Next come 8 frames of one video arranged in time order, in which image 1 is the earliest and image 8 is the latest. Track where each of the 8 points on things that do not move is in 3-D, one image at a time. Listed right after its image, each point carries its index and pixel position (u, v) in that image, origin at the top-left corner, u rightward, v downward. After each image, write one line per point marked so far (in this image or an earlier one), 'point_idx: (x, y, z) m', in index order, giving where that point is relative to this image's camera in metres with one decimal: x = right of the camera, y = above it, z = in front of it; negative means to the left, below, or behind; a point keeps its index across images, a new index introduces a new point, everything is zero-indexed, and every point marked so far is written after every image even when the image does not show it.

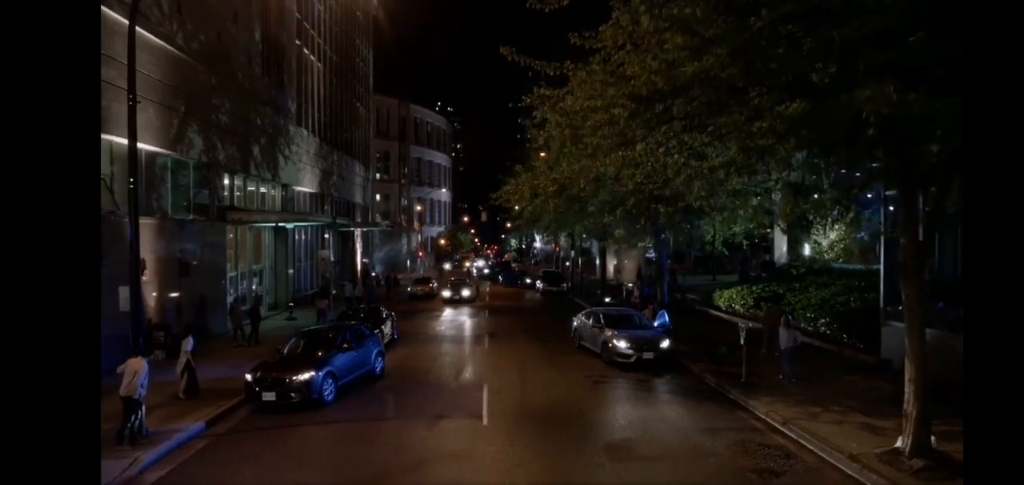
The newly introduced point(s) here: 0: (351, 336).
0: (-3.5, -1.8, +19.0) m
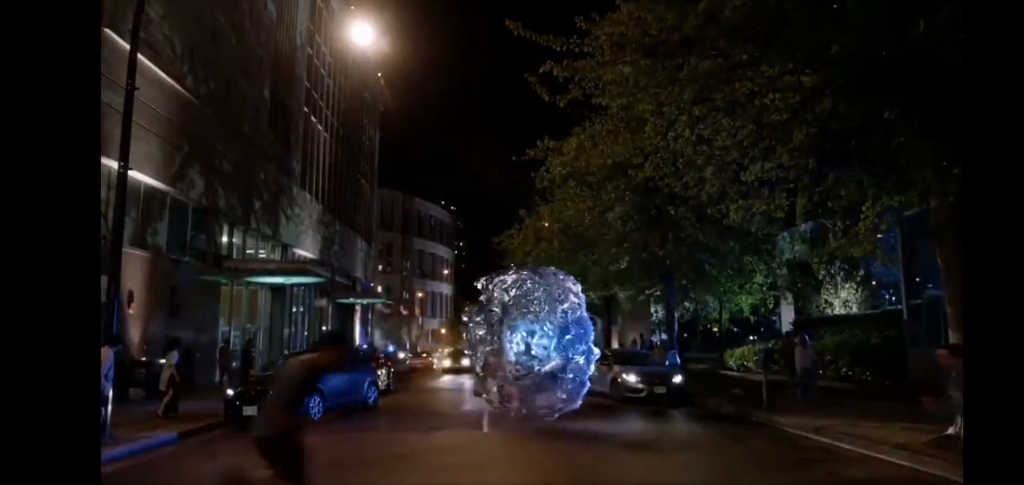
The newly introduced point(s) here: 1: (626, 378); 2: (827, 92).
0: (-3.4, -2.3, +17.9) m
1: (+2.7, -3.0, +20.1) m
2: (+4.0, +1.9, +11.5) m
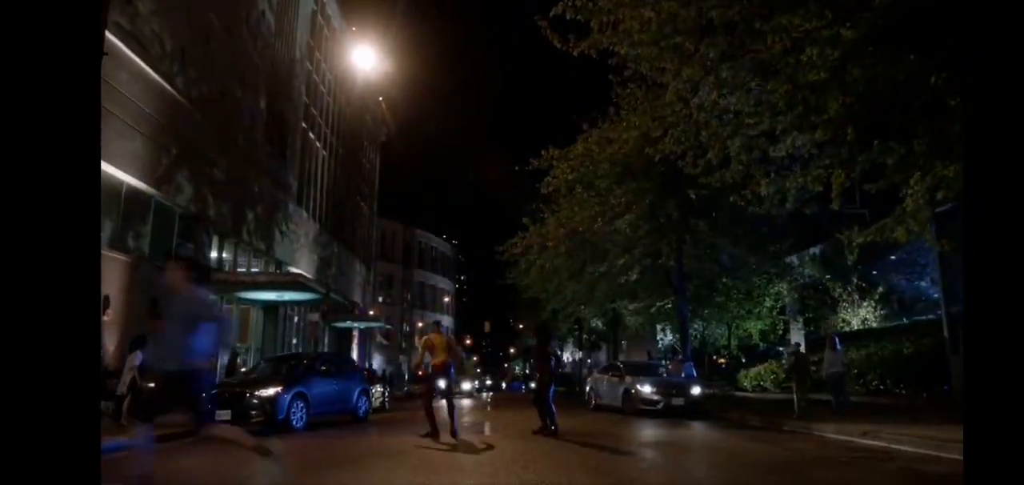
0: (-3.4, -2.2, +16.5) m
1: (+2.7, -3.1, +18.7) m
2: (+4.1, +2.2, +10.2) m
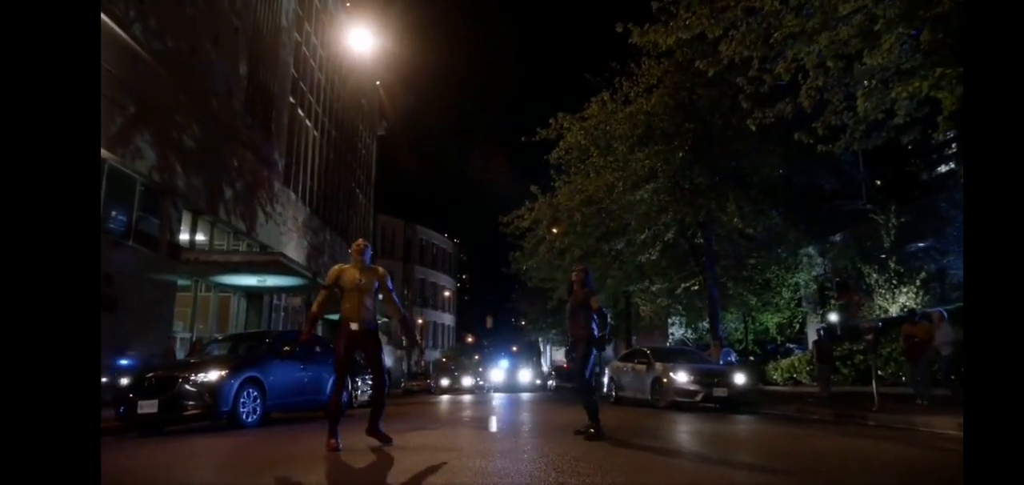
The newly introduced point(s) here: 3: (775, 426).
0: (-3.2, -1.6, +13.7) m
1: (+2.9, -2.4, +15.9) m
2: (+4.2, +2.8, +7.4) m
3: (+3.7, -2.6, +12.8) m
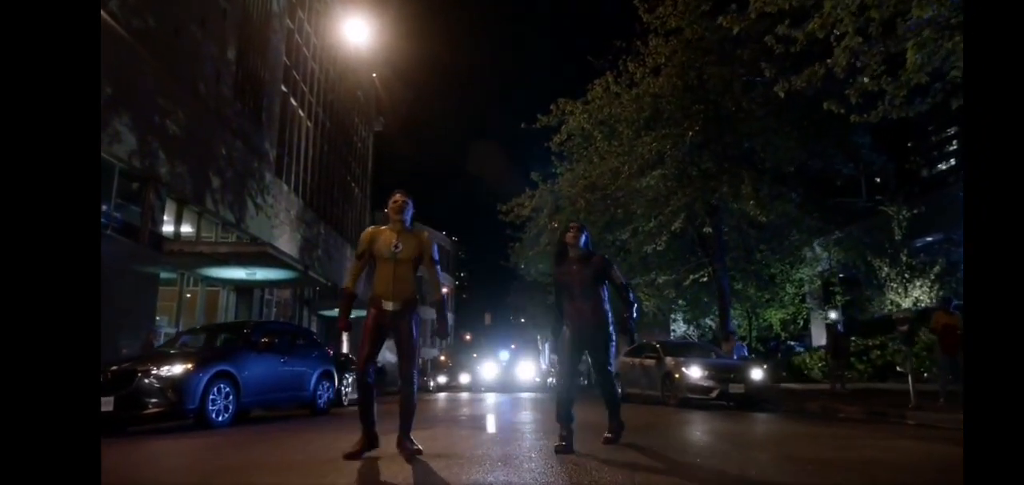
0: (-3.2, -1.4, +12.7) m
1: (+2.9, -2.2, +14.8) m
2: (+4.2, +3.0, +6.4) m
3: (+3.7, -2.4, +11.8) m
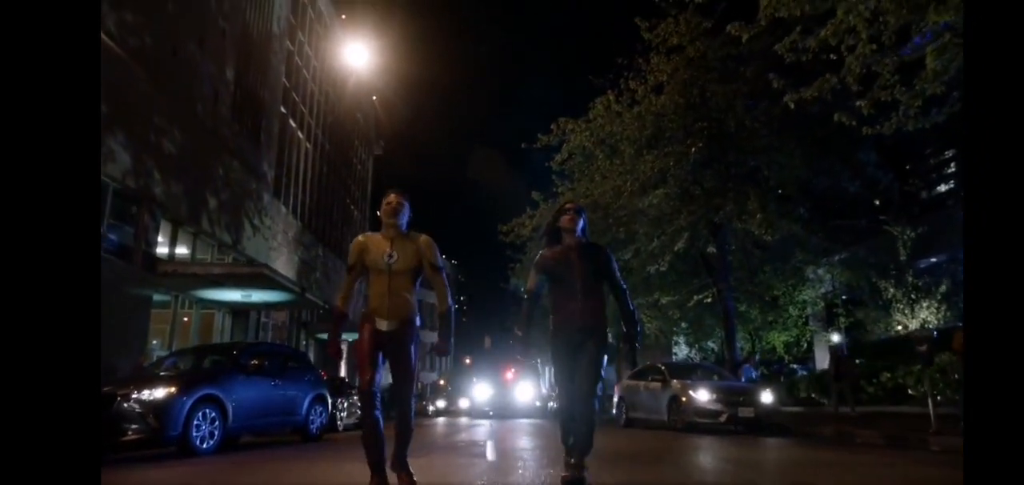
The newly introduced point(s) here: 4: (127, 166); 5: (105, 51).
0: (-3.2, -1.6, +12.2) m
1: (+2.9, -2.5, +14.4) m
2: (+4.2, +3.0, +6.0) m
3: (+3.8, -2.6, +11.3) m
4: (-8.4, +1.7, +19.6) m
5: (-8.3, +3.9, +18.3) m
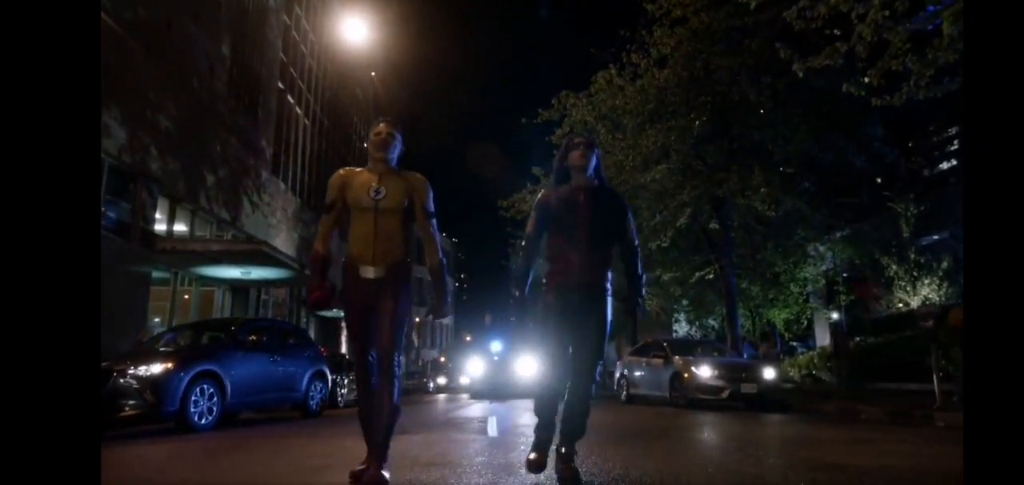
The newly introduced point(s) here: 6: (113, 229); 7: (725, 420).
0: (-3.2, -1.3, +12.1) m
1: (+2.9, -2.1, +14.3) m
2: (+4.2, +3.2, +5.8) m
3: (+3.8, -2.3, +11.2) m
4: (-8.4, +2.2, +19.4) m
5: (-8.3, +4.4, +18.0) m
6: (-8.9, +0.3, +19.9) m
7: (+2.9, -2.4, +12.2) m
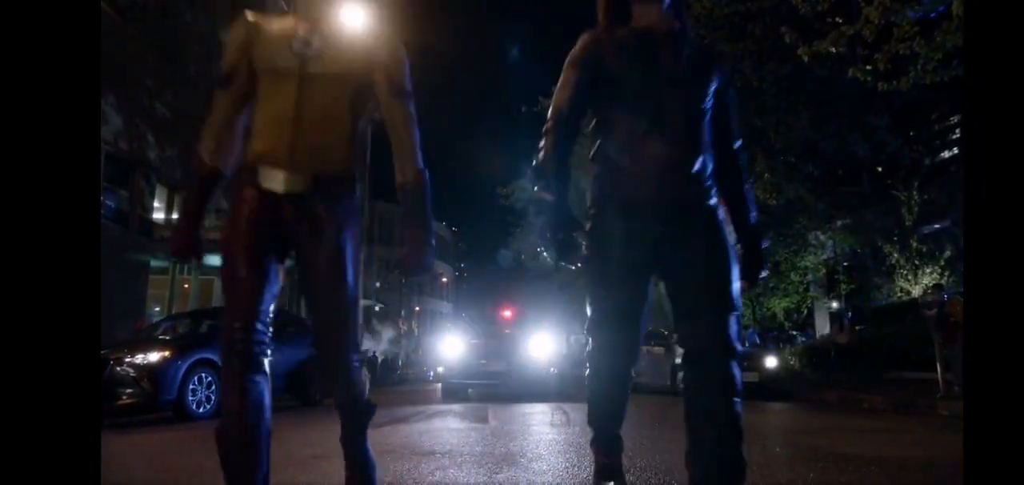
0: (-3.2, -1.1, +12.0) m
1: (+2.9, -1.9, +14.2) m
2: (+4.2, +3.2, +5.7) m
3: (+3.8, -2.2, +11.2) m
4: (-8.4, +2.4, +19.3) m
5: (-8.3, +4.6, +17.9) m
6: (-8.9, +0.5, +19.8) m
7: (+2.9, -2.3, +12.2) m
